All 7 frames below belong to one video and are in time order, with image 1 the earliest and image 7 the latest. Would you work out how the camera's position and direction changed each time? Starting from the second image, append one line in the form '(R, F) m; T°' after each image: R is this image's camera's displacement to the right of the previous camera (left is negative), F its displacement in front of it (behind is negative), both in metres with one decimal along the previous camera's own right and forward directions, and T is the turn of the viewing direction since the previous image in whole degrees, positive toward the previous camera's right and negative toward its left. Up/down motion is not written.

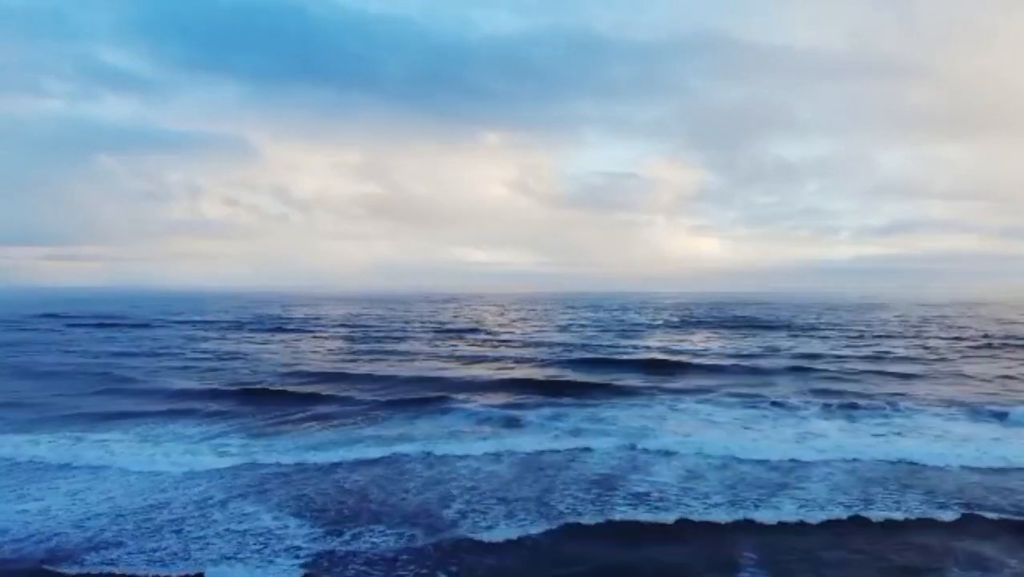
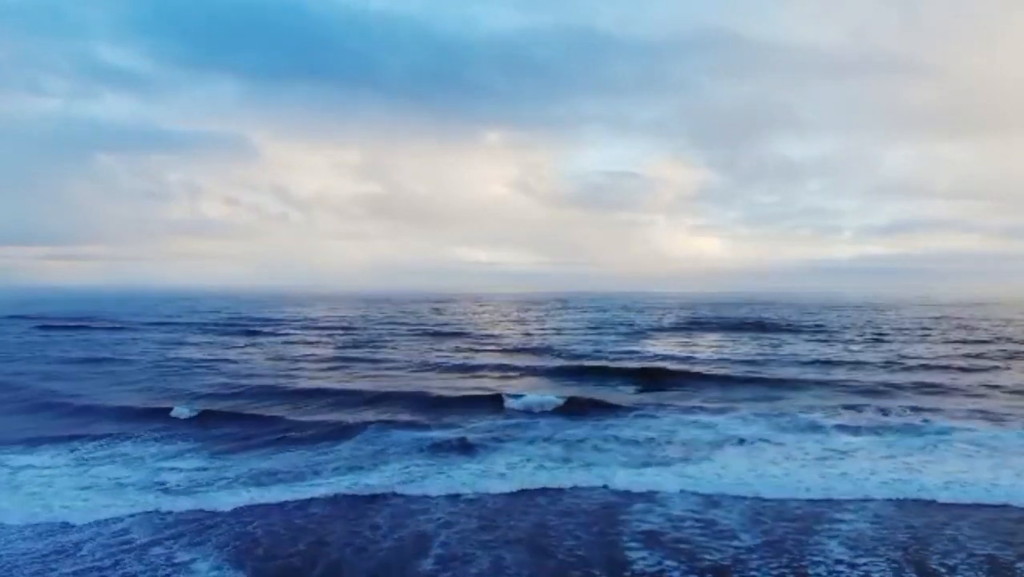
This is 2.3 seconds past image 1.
(+0.1, +1.4) m; 0°
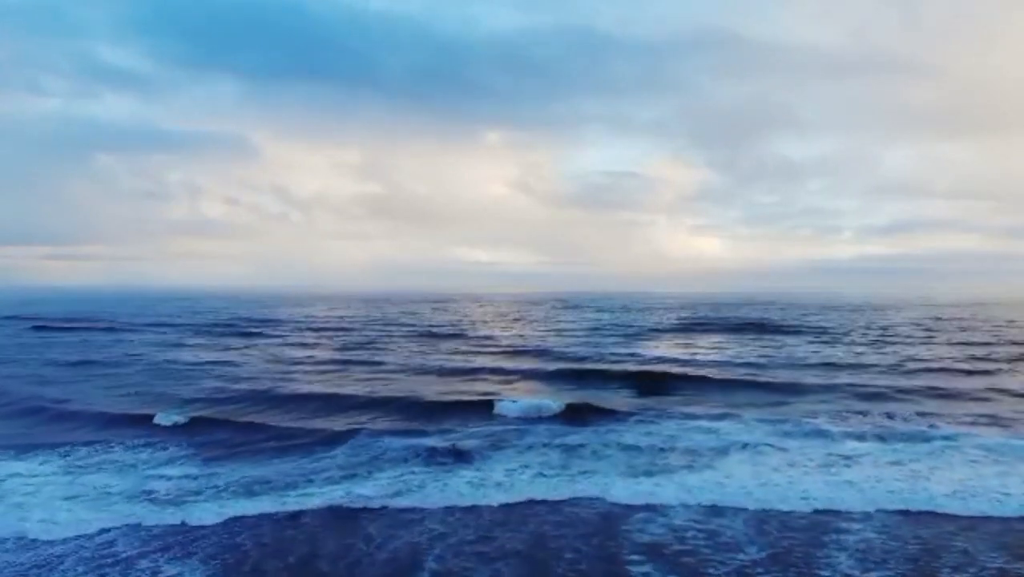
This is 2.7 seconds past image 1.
(-2.1, -1.1) m; 0°
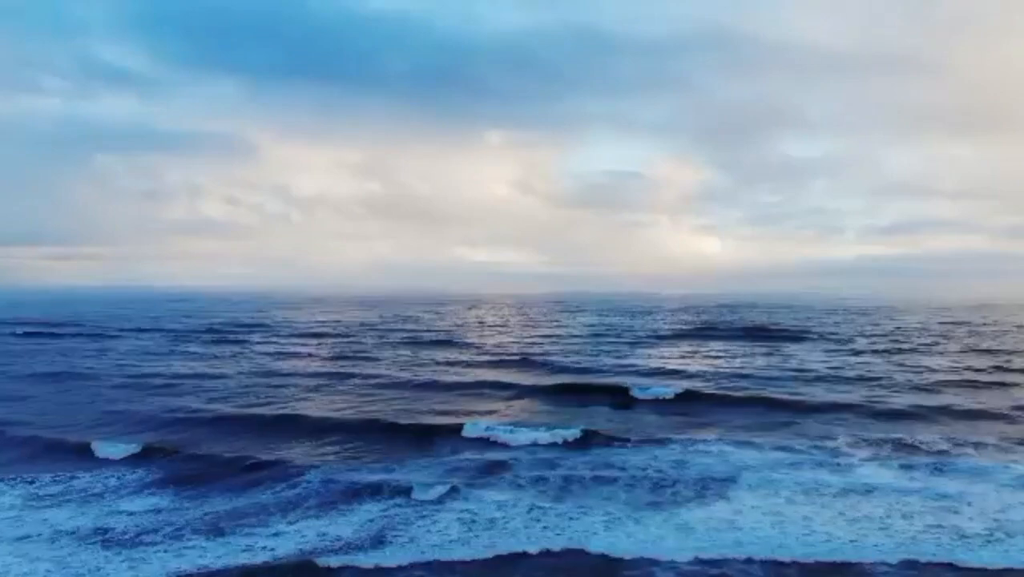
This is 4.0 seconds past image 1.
(+0.2, +1.2) m; 0°
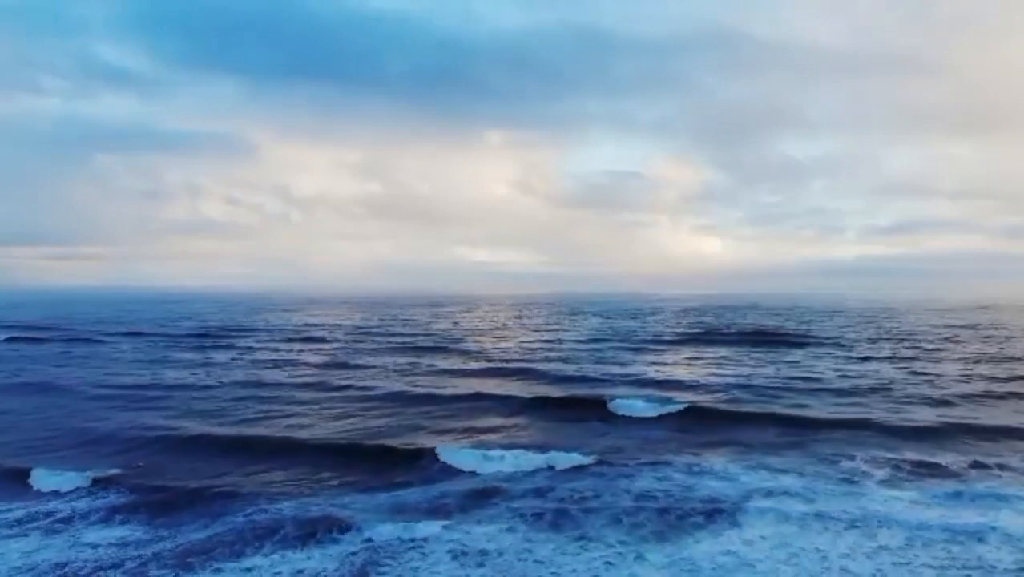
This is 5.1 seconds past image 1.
(+0.1, +1.0) m; 0°
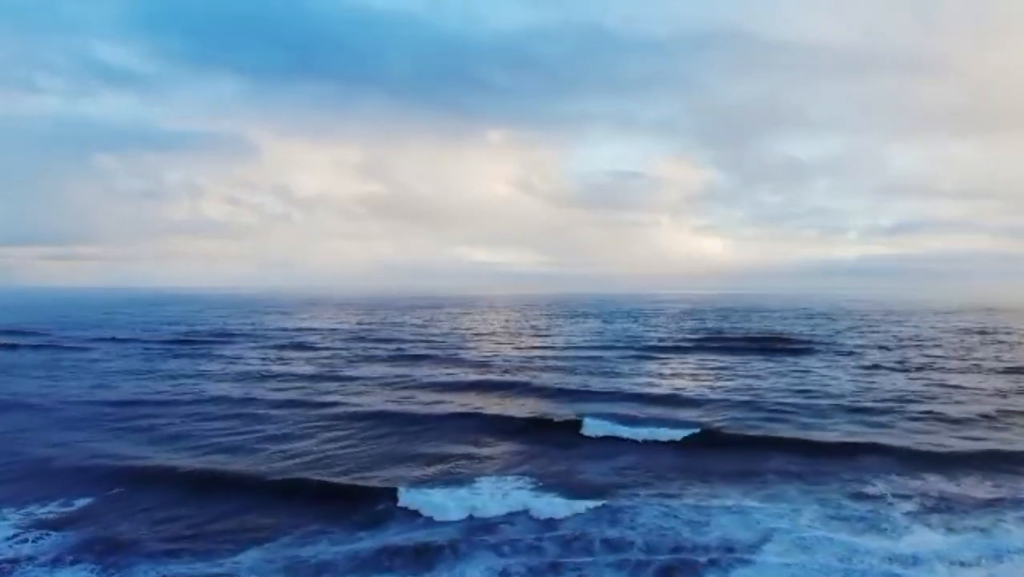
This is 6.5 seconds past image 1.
(+0.2, +1.5) m; 0°
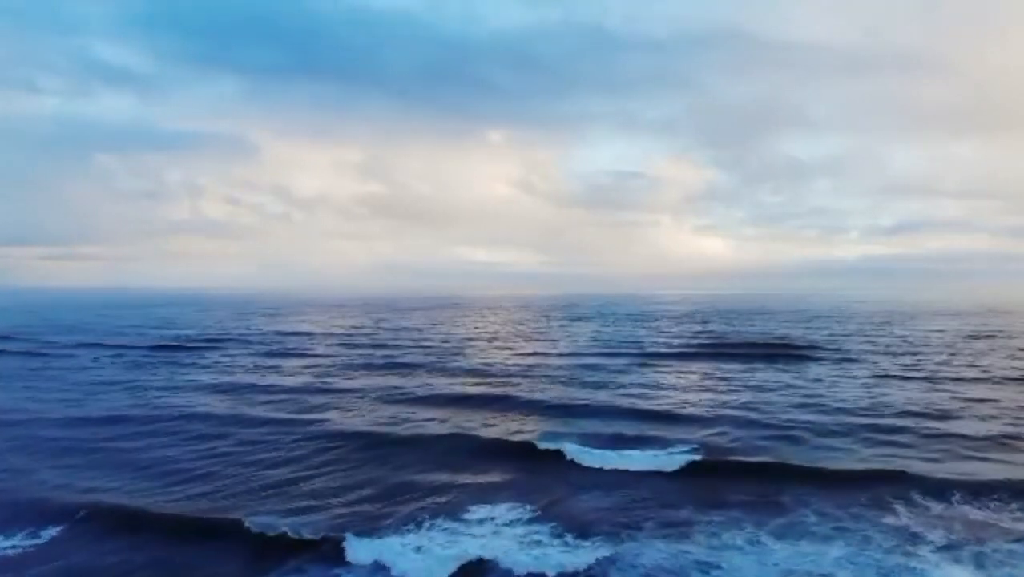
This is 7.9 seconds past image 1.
(+0.1, +1.3) m; 0°
